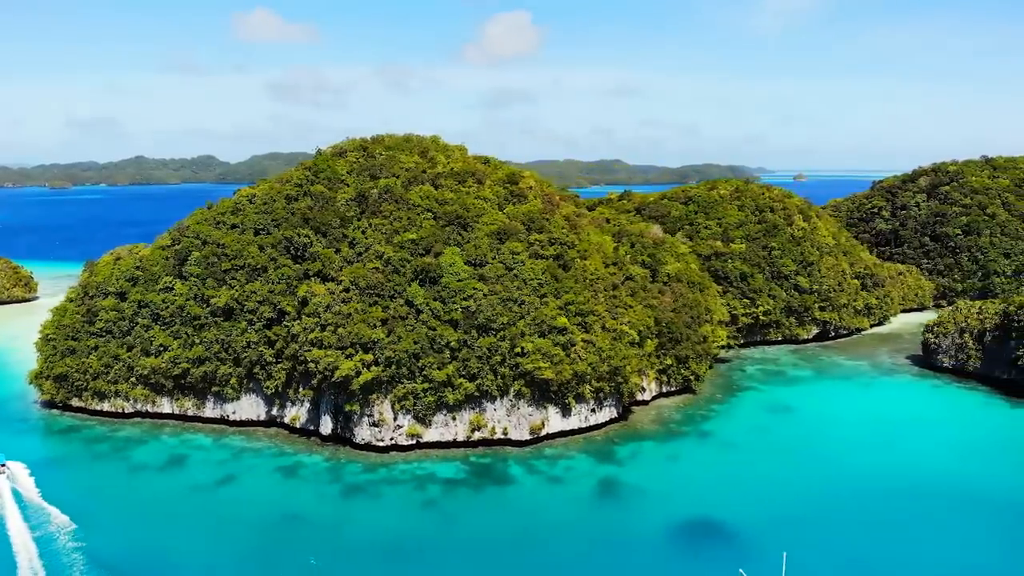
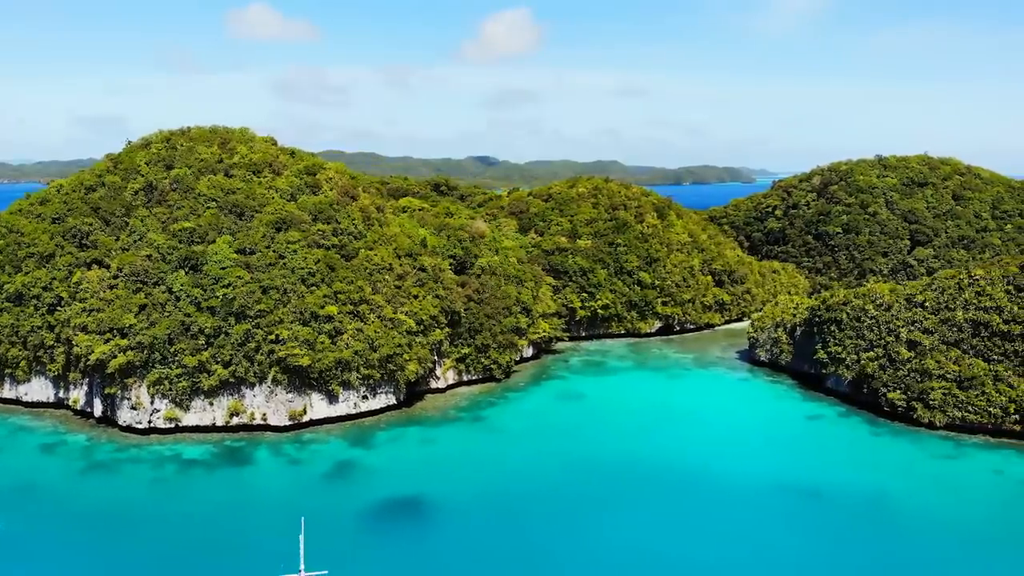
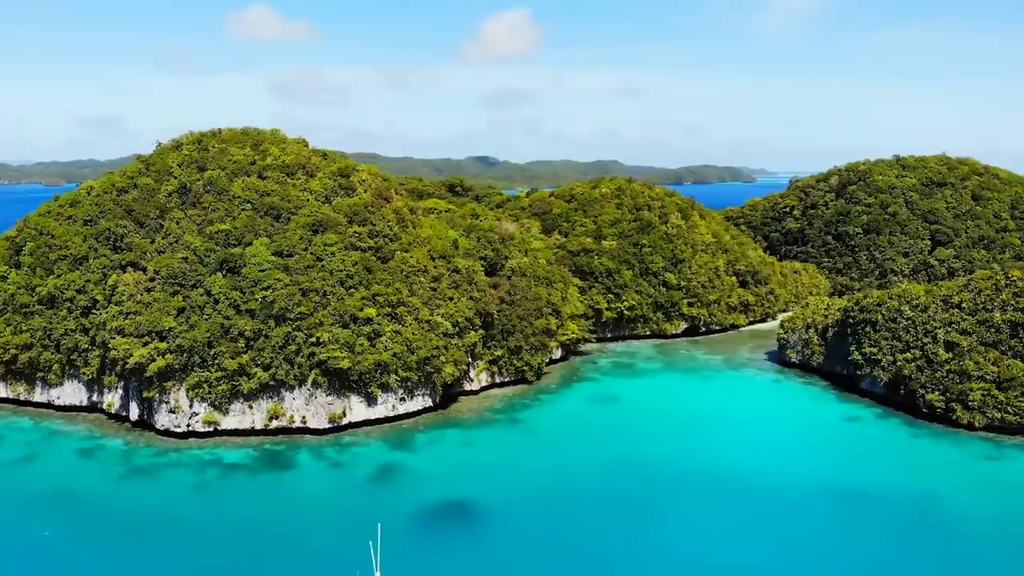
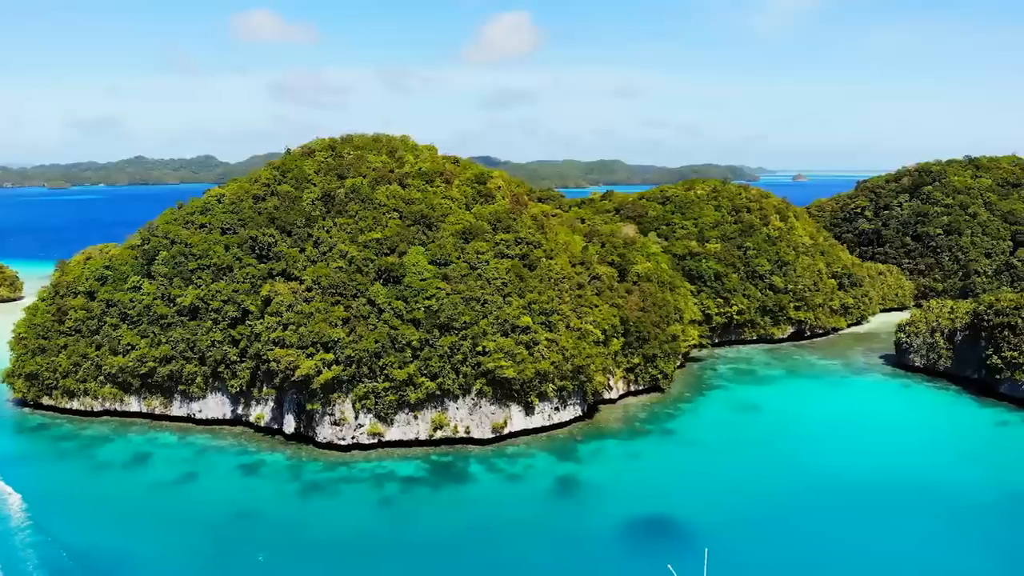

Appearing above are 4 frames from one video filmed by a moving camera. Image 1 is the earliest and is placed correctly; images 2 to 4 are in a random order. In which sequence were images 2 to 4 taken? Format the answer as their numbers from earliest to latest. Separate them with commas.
4, 3, 2
